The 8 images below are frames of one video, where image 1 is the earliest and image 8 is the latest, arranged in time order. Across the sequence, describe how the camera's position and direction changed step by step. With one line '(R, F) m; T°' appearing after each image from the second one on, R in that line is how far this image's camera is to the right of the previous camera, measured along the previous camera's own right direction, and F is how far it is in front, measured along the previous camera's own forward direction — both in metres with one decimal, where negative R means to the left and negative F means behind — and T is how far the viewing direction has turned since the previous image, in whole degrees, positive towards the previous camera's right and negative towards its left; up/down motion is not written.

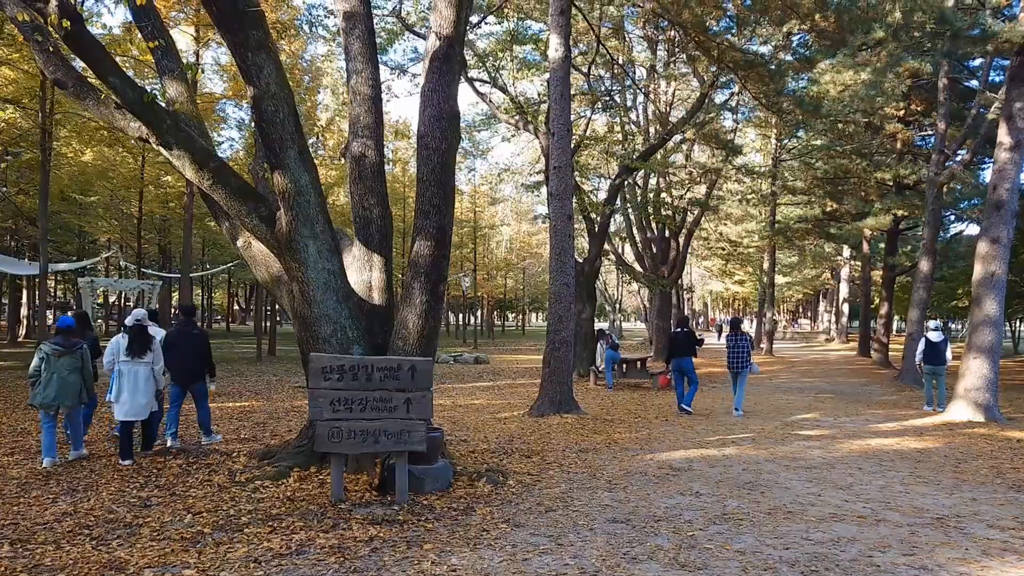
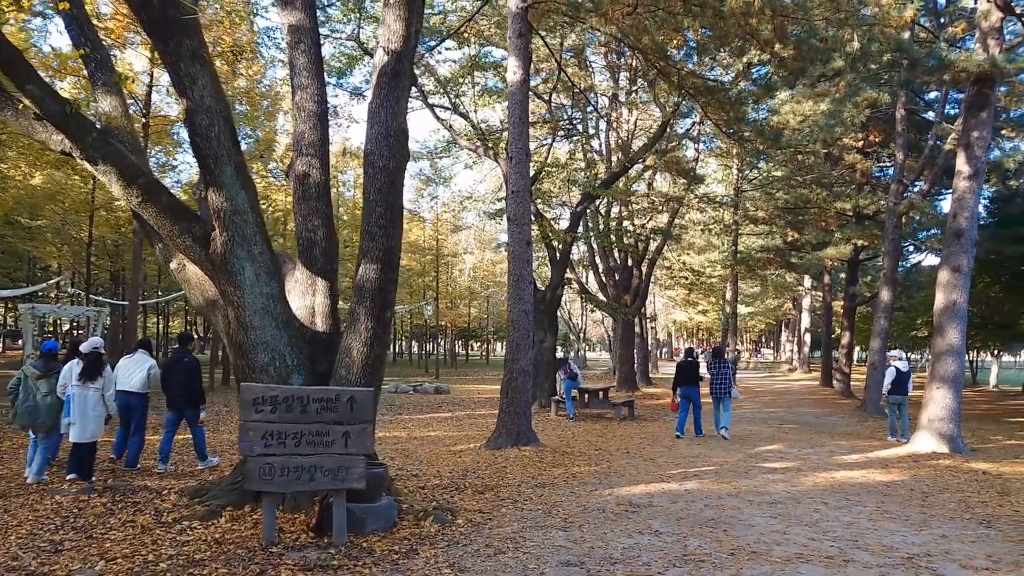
(+0.1, +0.4) m; +2°
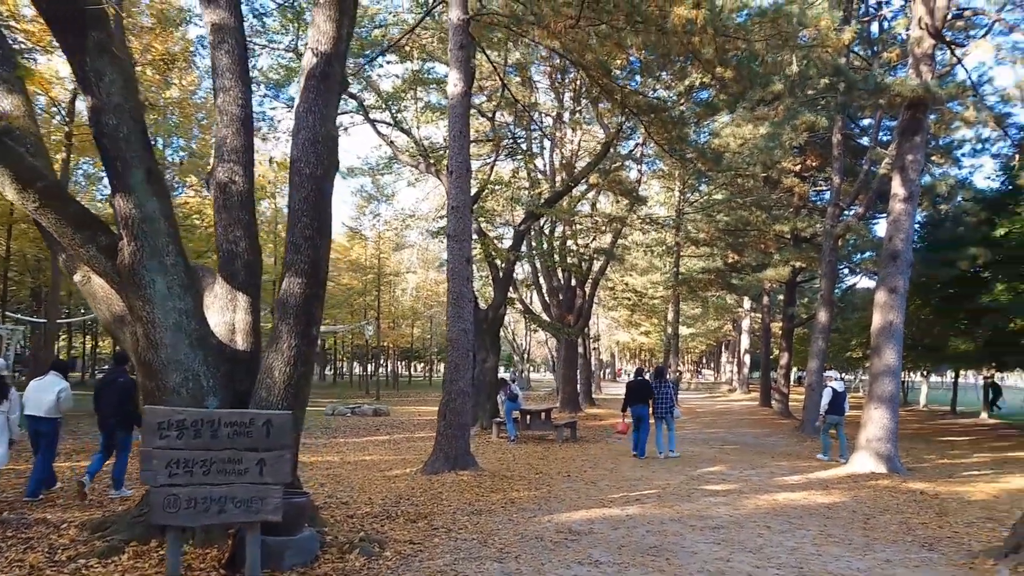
(+0.1, +0.3) m; +4°
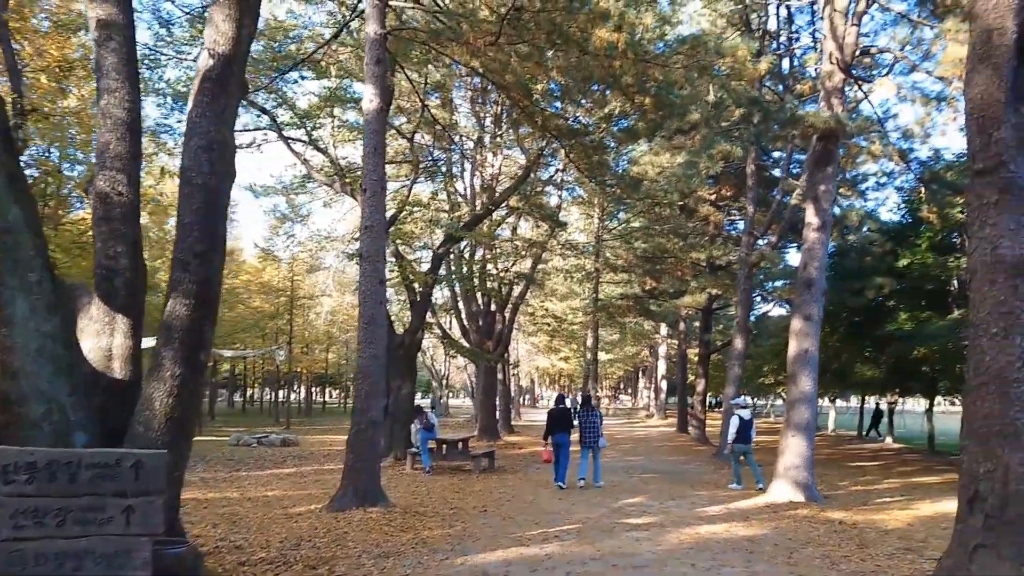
(+0.1, +0.4) m; +6°
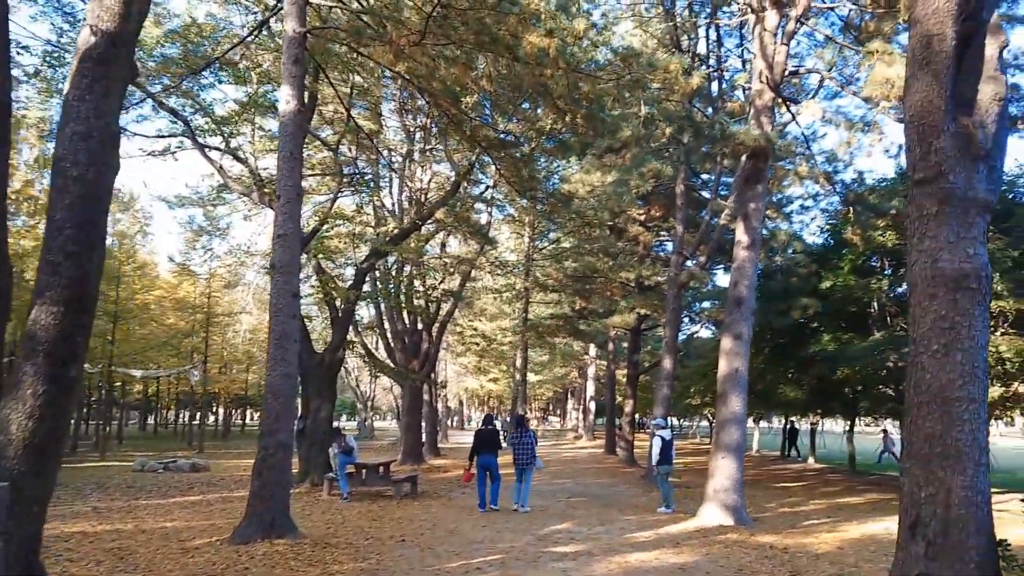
(+0.1, +0.5) m; +5°
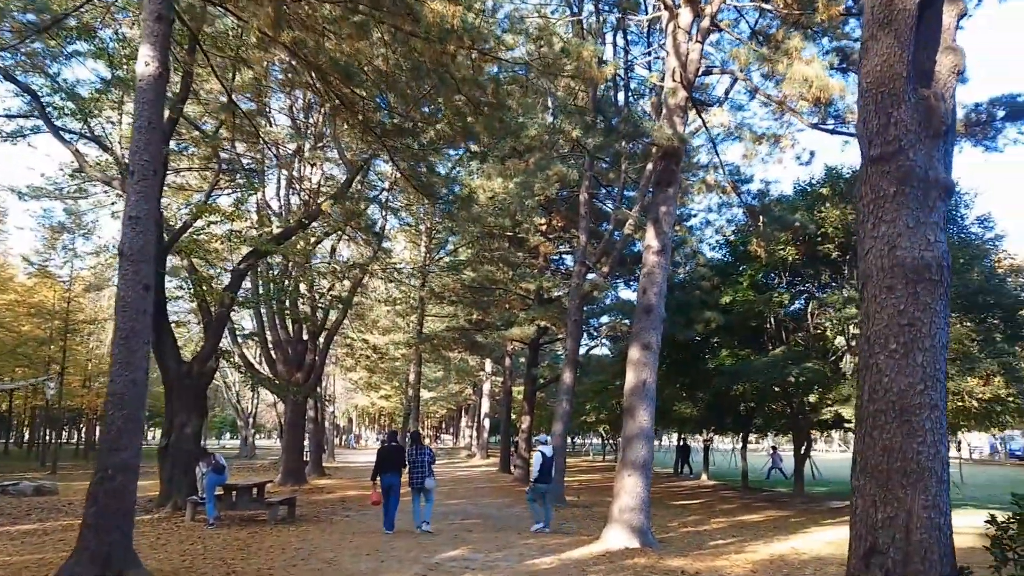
(0.0, +1.0) m; +8°
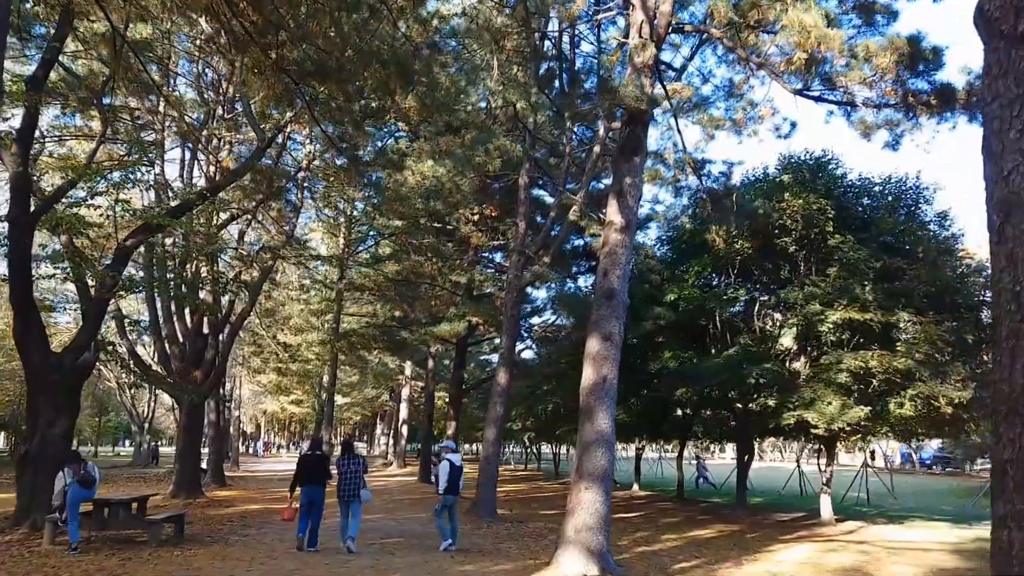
(-0.3, +1.7) m; +6°
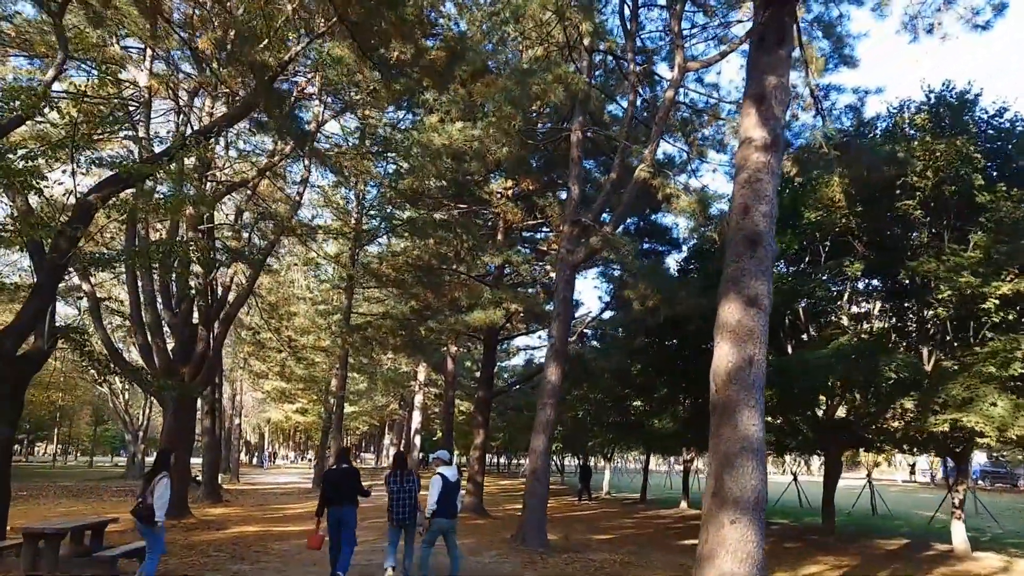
(-0.8, +2.9) m; 0°
